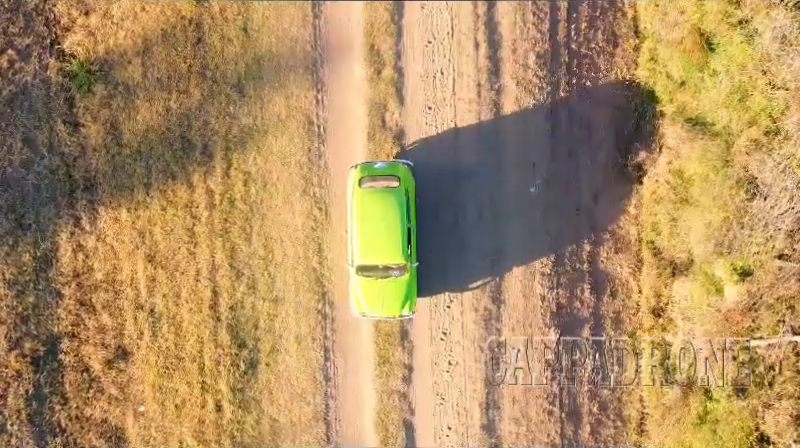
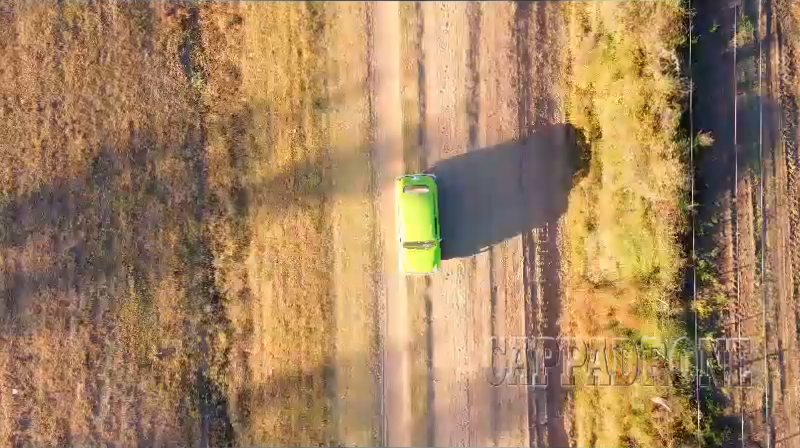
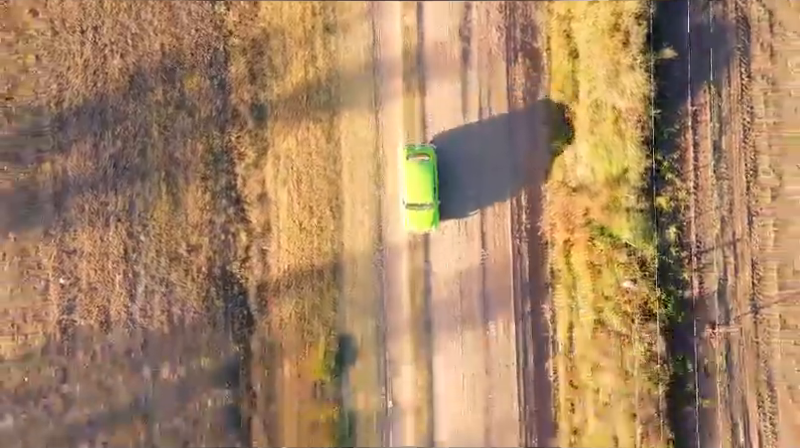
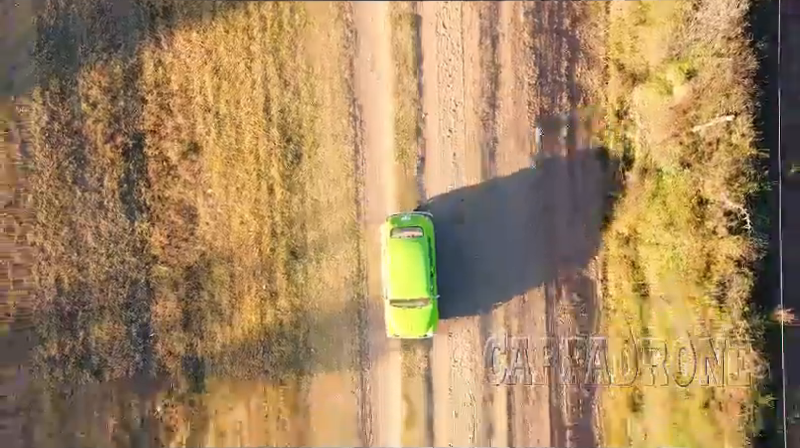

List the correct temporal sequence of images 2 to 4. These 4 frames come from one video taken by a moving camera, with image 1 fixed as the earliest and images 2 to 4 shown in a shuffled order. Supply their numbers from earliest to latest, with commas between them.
4, 2, 3
